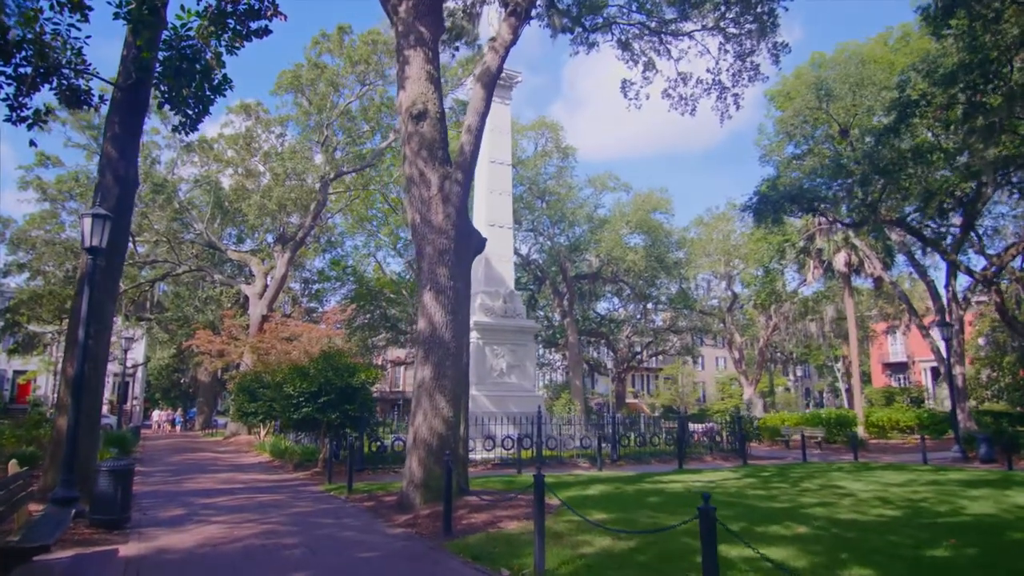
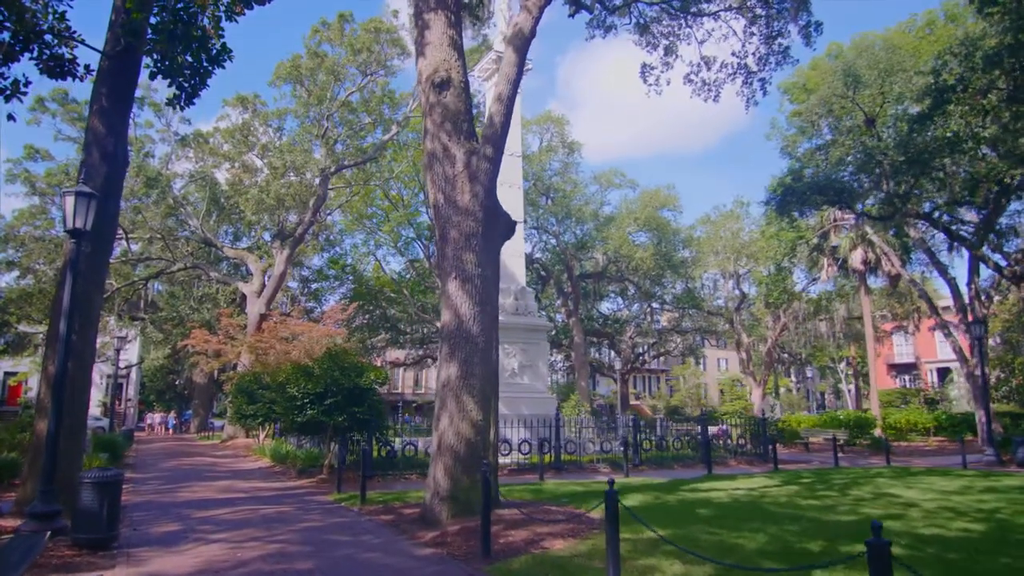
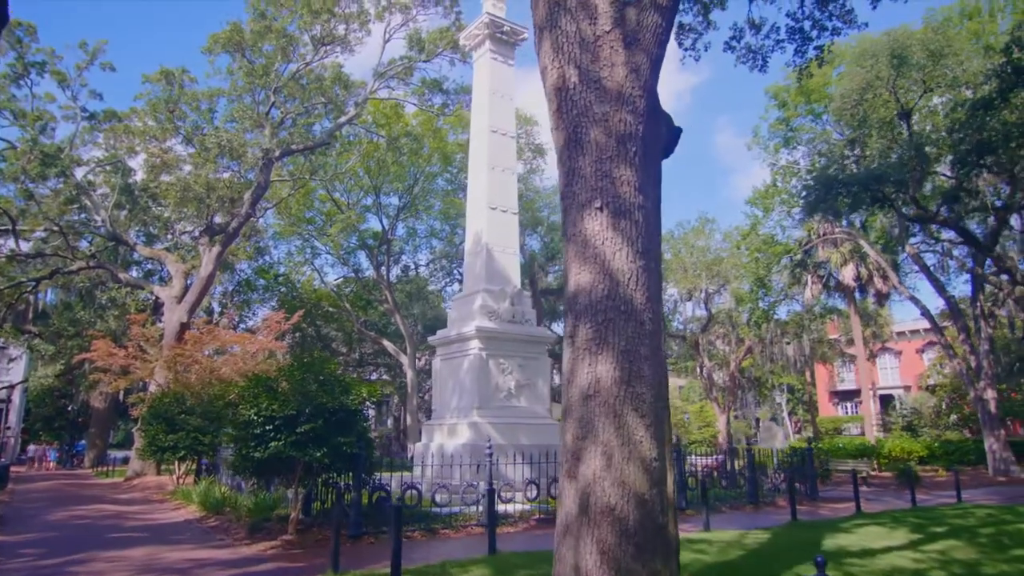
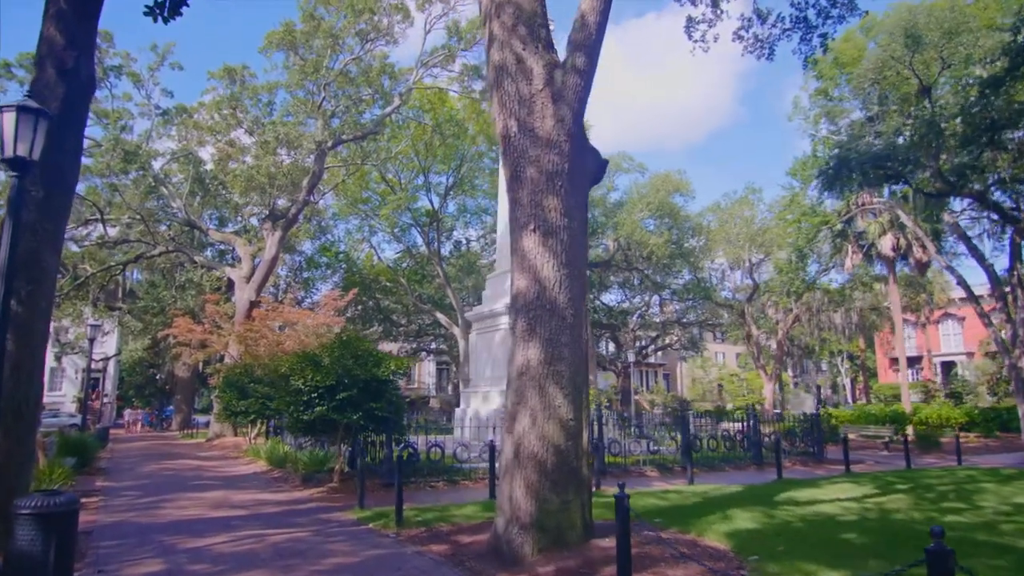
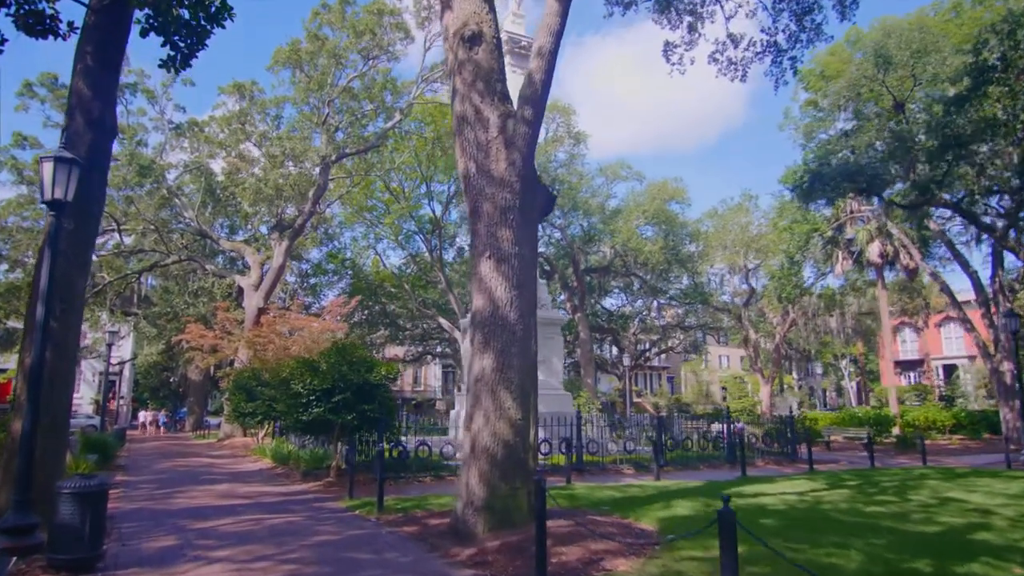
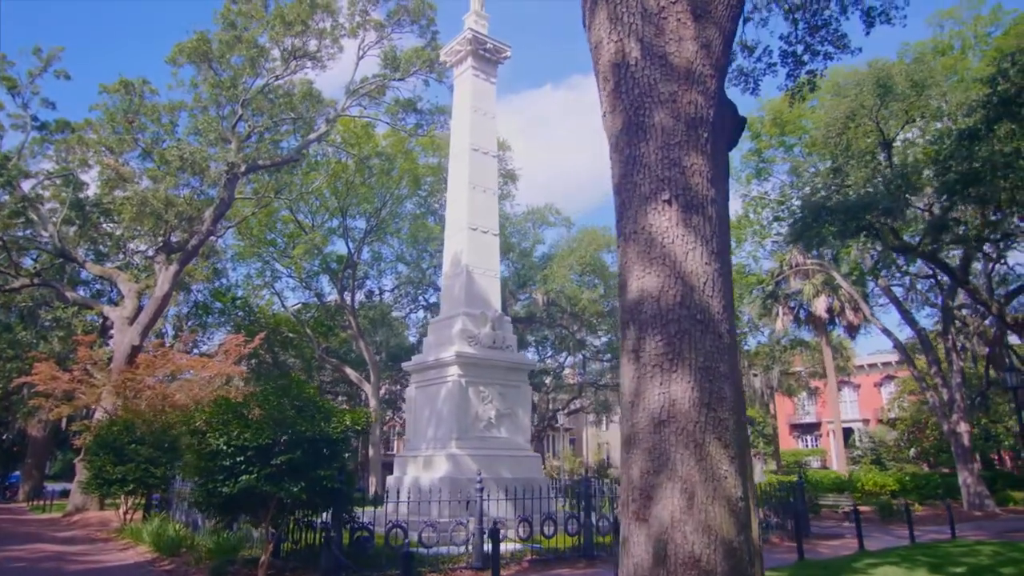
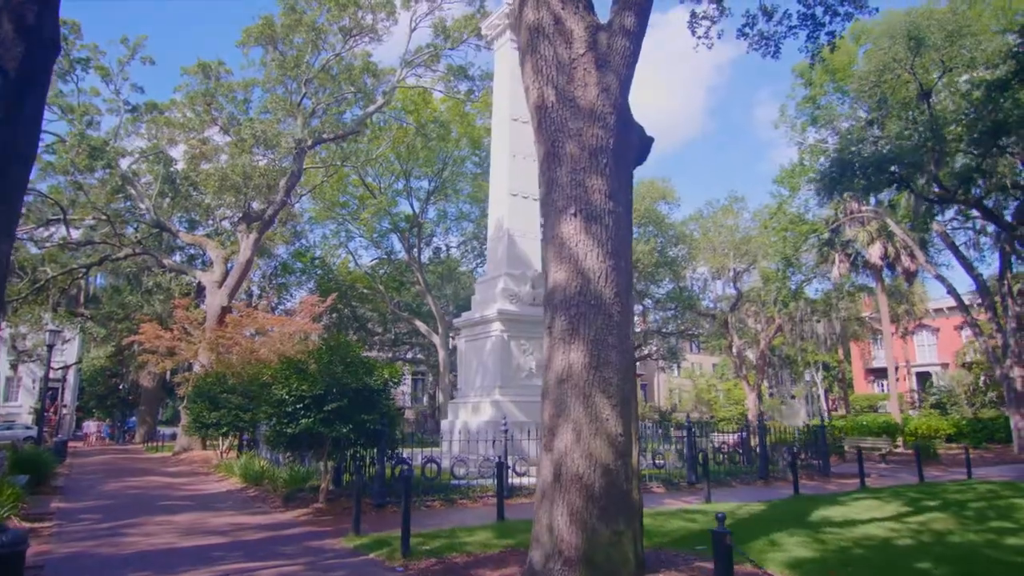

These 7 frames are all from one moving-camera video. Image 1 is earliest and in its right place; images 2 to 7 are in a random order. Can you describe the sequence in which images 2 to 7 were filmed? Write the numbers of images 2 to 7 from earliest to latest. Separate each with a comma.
2, 5, 4, 7, 3, 6
